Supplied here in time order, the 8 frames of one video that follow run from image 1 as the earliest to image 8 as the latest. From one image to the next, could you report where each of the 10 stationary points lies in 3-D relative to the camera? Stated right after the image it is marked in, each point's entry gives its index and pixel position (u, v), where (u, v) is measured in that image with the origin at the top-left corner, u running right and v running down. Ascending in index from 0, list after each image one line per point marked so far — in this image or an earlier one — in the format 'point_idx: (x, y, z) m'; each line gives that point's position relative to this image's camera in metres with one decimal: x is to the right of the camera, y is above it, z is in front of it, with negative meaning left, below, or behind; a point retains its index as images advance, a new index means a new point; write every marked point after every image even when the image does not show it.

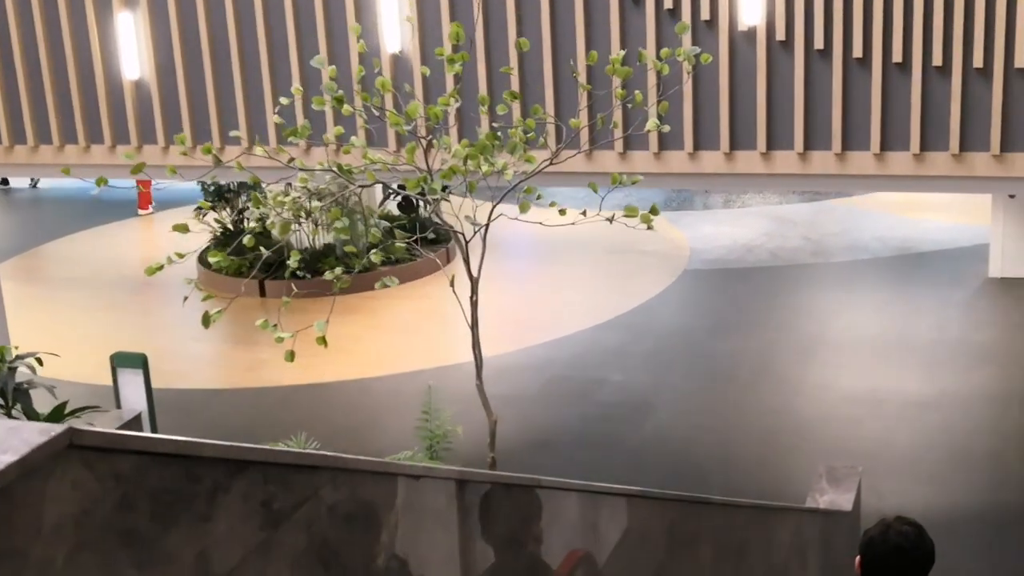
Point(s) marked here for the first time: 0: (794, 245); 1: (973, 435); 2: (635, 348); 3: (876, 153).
0: (+3.4, +0.5, +12.7) m
1: (+3.4, -1.1, +7.8) m
2: (+1.2, -0.6, +10.0) m
3: (+1.9, +0.7, +5.5) m
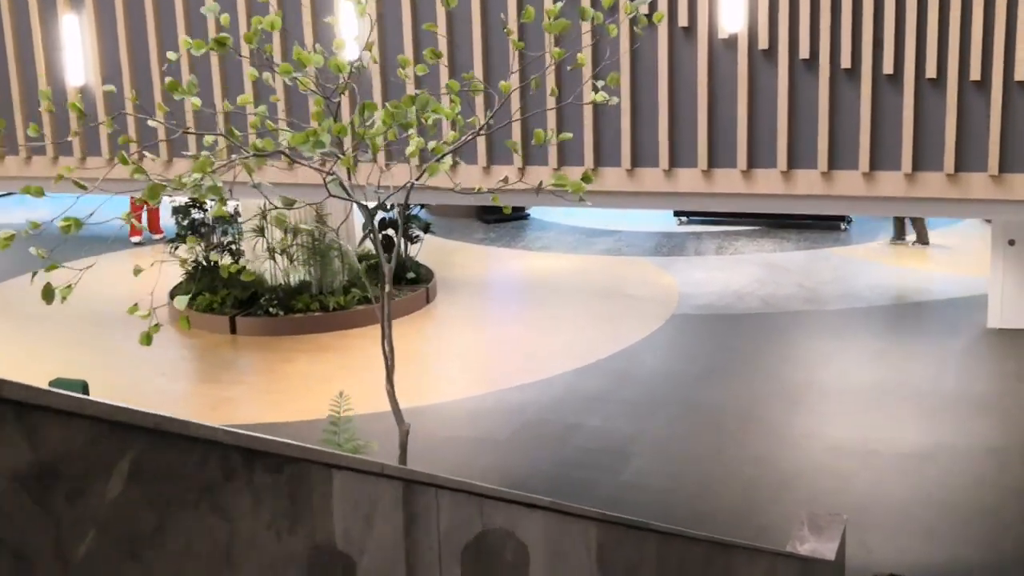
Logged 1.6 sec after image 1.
0: (+3.2, 0.0, +12.2) m
1: (+3.2, -1.4, +7.3) m
2: (+1.0, -1.0, +9.5) m
3: (+1.7, +0.6, +5.1) m
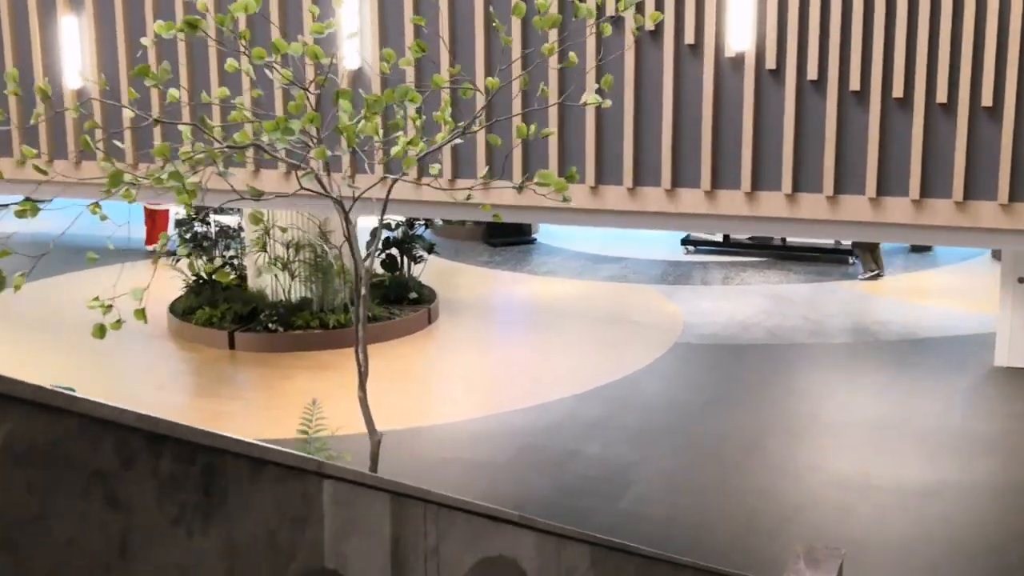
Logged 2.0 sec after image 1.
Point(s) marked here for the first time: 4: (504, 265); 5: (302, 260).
0: (+3.3, -0.4, +12.1) m
1: (+3.1, -1.6, +7.1) m
2: (+1.0, -1.2, +9.4) m
3: (+1.7, +0.4, +5.0) m
4: (-0.1, +0.4, +14.9) m
5: (-2.4, +0.3, +11.6) m
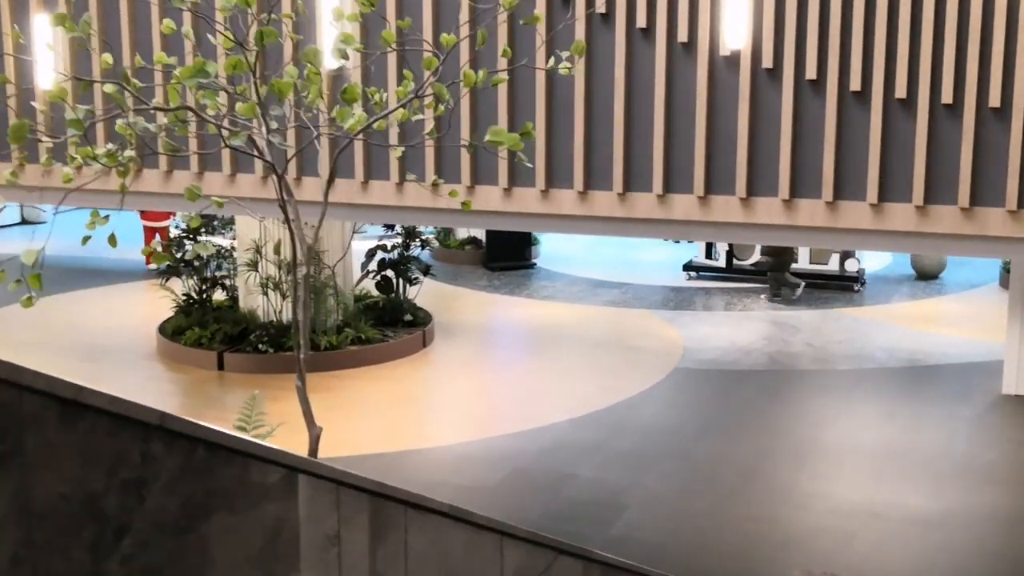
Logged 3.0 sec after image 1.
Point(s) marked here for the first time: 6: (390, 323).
0: (+3.2, -0.7, +11.8) m
1: (+3.1, -1.8, +6.8) m
2: (+0.9, -1.4, +9.1) m
3: (+1.6, +0.4, +4.8) m
4: (-0.1, 0.0, +14.7) m
5: (-2.4, +0.1, +11.4) m
6: (-1.4, -0.4, +12.2) m
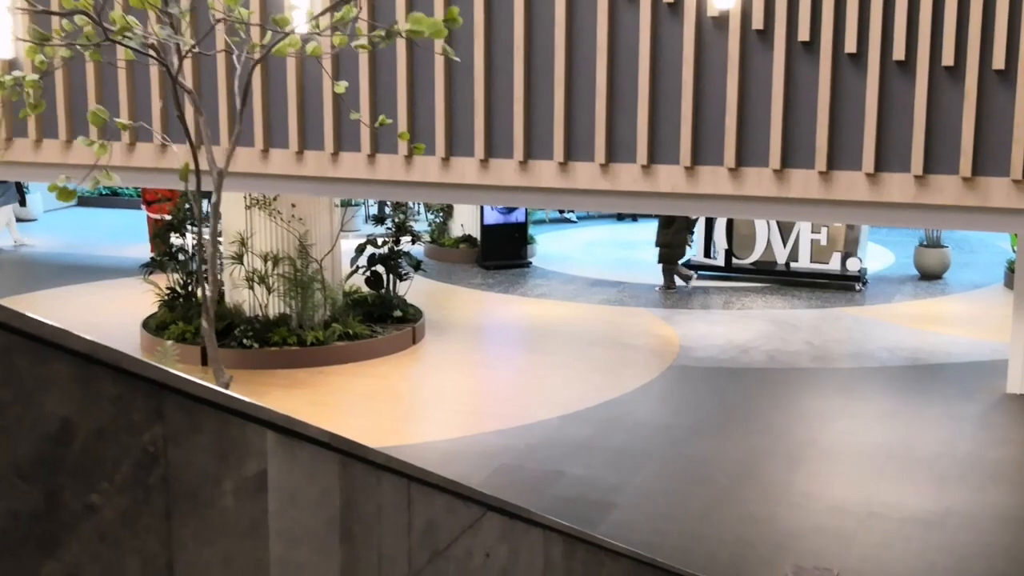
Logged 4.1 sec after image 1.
0: (+3.1, -0.7, +11.5) m
1: (+2.9, -1.7, +6.5) m
2: (+0.8, -1.3, +8.8) m
3: (+1.5, +0.5, +4.5) m
4: (-0.2, 0.0, +14.4) m
5: (-2.5, +0.2, +11.1) m
6: (-1.5, -0.4, +12.0) m
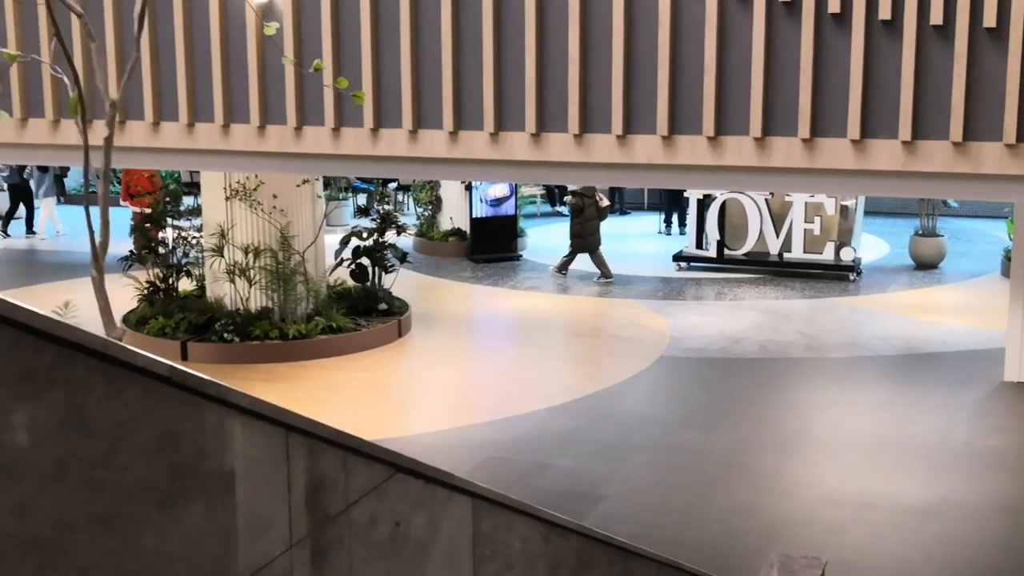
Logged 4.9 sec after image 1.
0: (+3.0, -0.5, +11.3) m
1: (+2.8, -1.6, +6.3) m
2: (+0.7, -1.2, +8.6) m
3: (+1.4, +0.6, +4.3) m
4: (-0.4, +0.1, +14.2) m
5: (-2.6, +0.2, +10.9) m
6: (-1.7, -0.3, +11.7) m
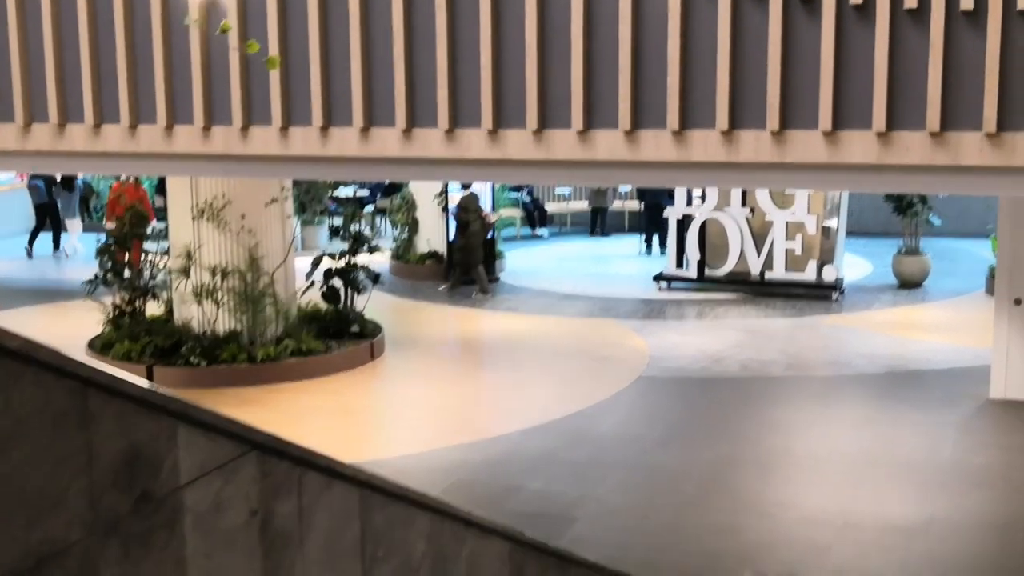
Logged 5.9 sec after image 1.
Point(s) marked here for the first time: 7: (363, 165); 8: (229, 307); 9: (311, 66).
0: (+2.7, -0.7, +11.1) m
1: (+2.6, -1.6, +6.0) m
2: (+0.4, -1.3, +8.3) m
3: (+1.2, +0.6, +4.0) m
4: (-0.7, -0.2, +13.9) m
5: (-2.9, 0.0, +10.6) m
6: (-1.9, -0.5, +11.5) m
7: (-0.7, +0.6, +4.7) m
8: (-2.9, -0.2, +10.7) m
9: (-0.9, +1.0, +4.6) m
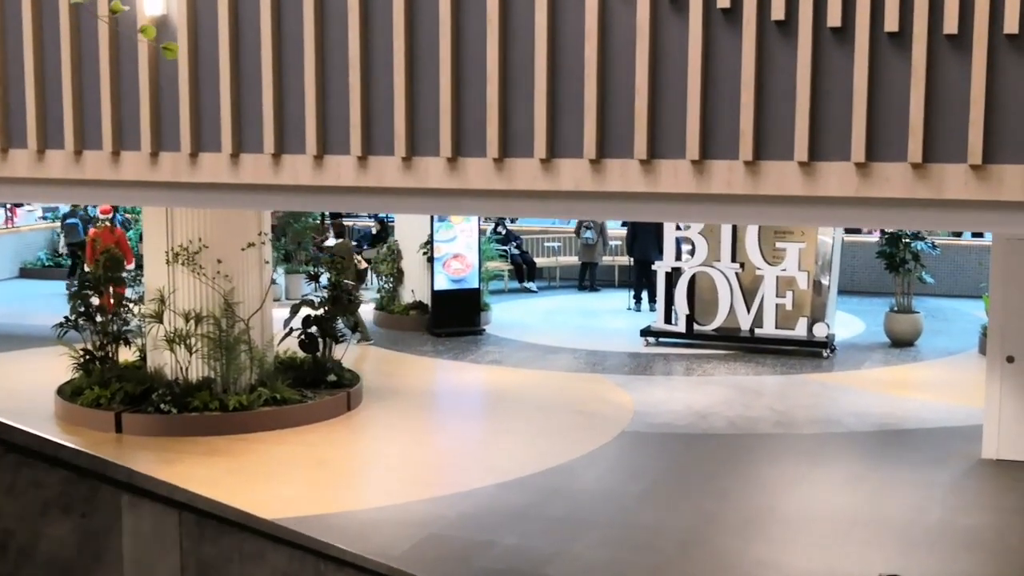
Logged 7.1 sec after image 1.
0: (+2.5, -1.3, +10.7) m
1: (+2.4, -1.9, +5.7) m
2: (+0.2, -1.7, +7.9) m
3: (+1.1, +0.5, +3.8) m
4: (-0.9, -0.9, +13.6) m
5: (-3.1, -0.5, +10.3) m
6: (-2.1, -1.0, +11.2) m
7: (-0.8, +0.4, +4.5) m
8: (-3.1, -0.7, +10.4) m
9: (-1.0, +0.8, +4.4) m
